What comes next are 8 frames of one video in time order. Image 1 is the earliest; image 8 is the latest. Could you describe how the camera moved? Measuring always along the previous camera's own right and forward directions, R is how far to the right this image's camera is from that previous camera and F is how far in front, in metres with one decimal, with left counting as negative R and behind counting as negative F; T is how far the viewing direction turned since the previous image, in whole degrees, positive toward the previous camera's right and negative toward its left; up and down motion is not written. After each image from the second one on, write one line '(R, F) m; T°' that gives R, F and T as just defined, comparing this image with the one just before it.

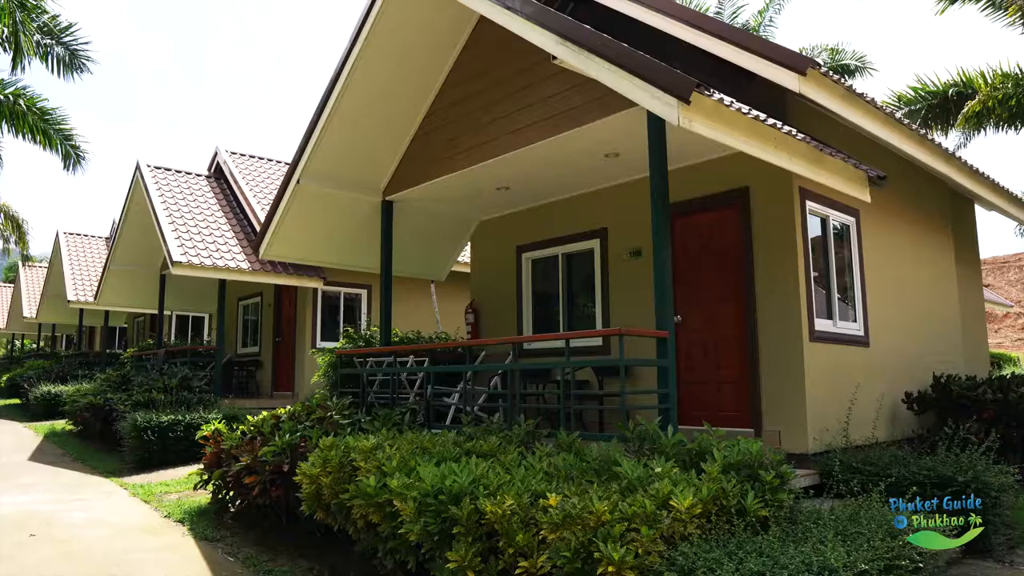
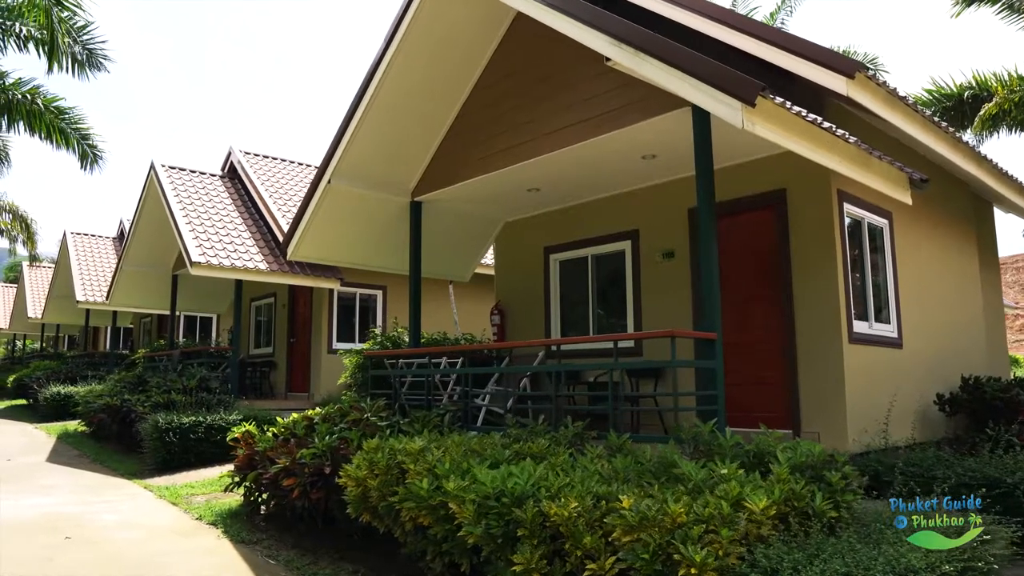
(-0.4, 0.0) m; +1°
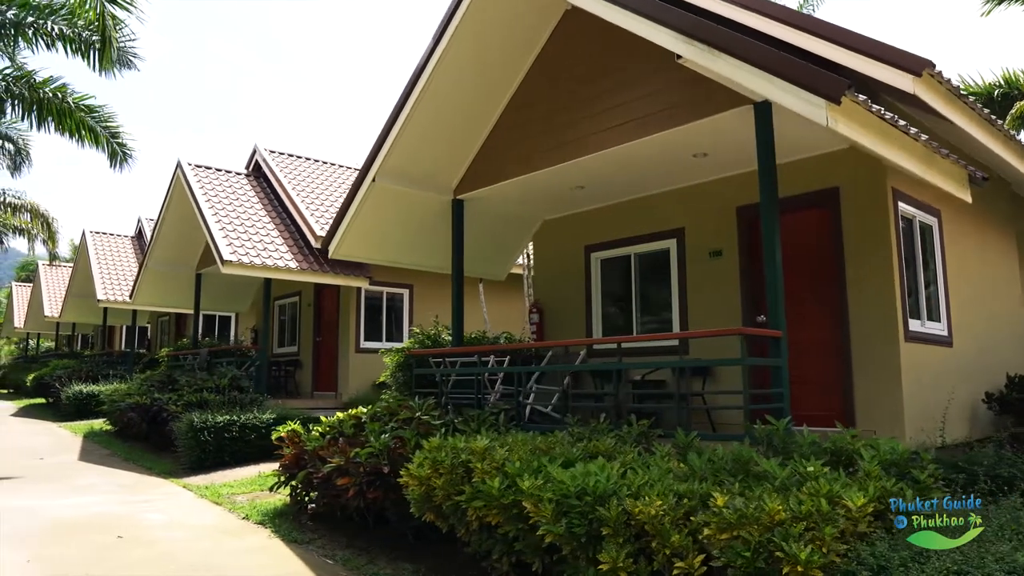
(-0.5, 0.0) m; 0°
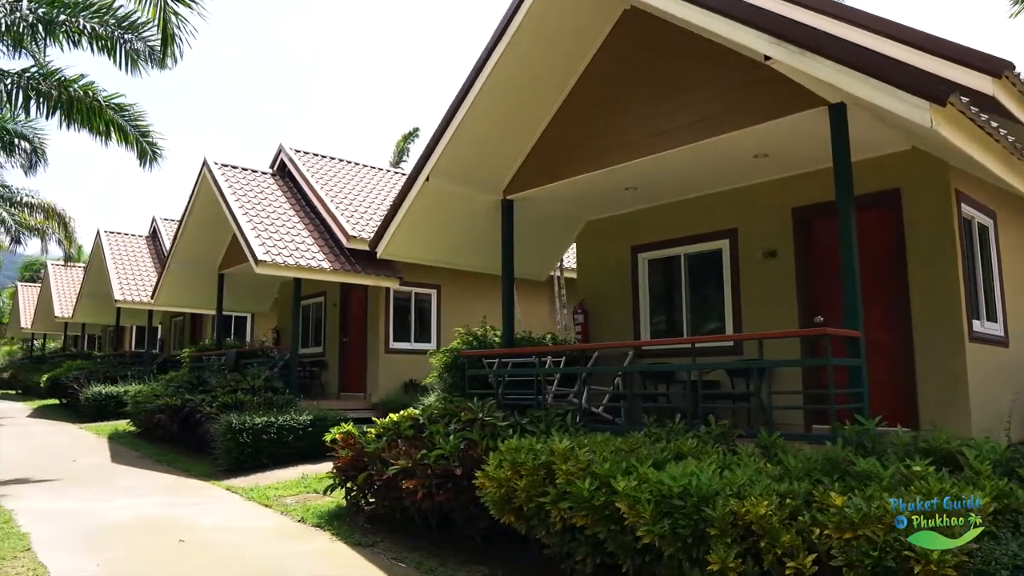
(-0.7, 0.0) m; +1°
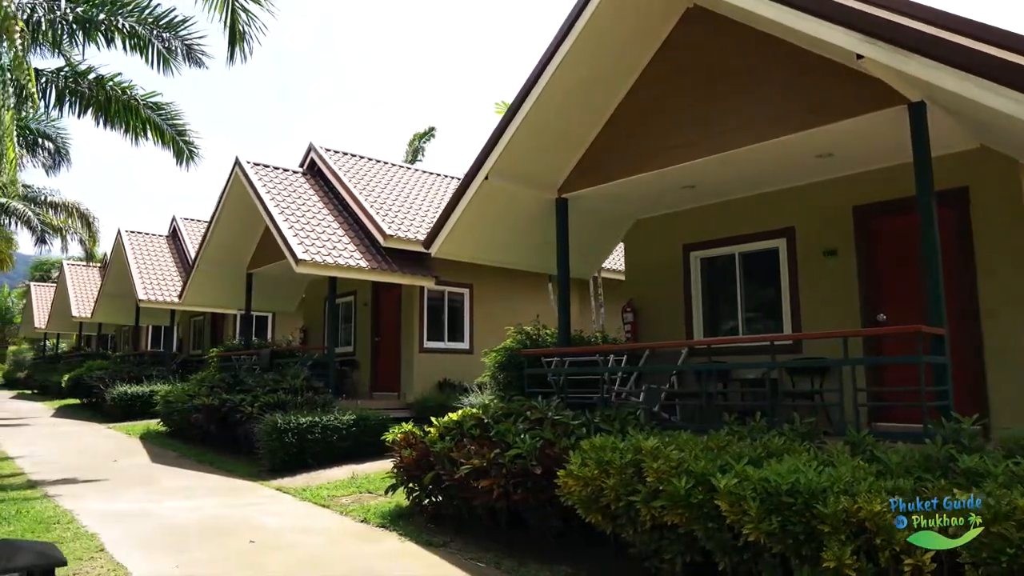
(-0.7, 0.0) m; +1°
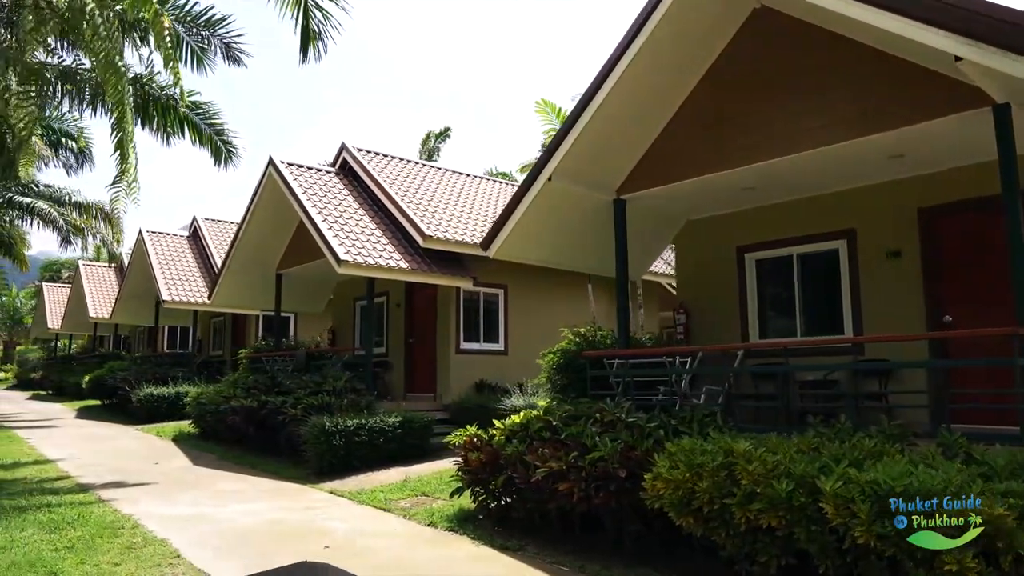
(-0.7, 0.0) m; +1°
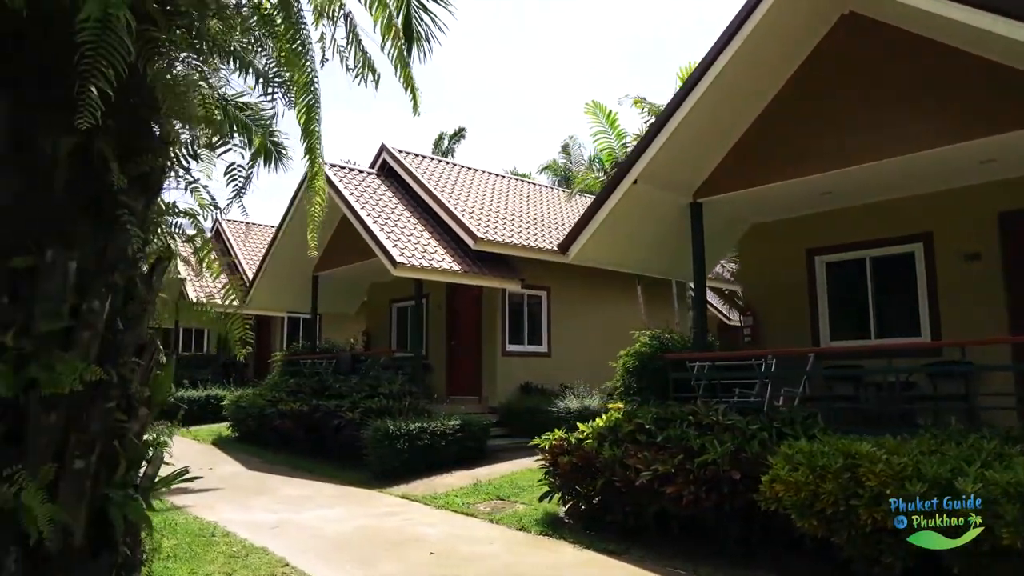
(-1.1, 0.0) m; +2°
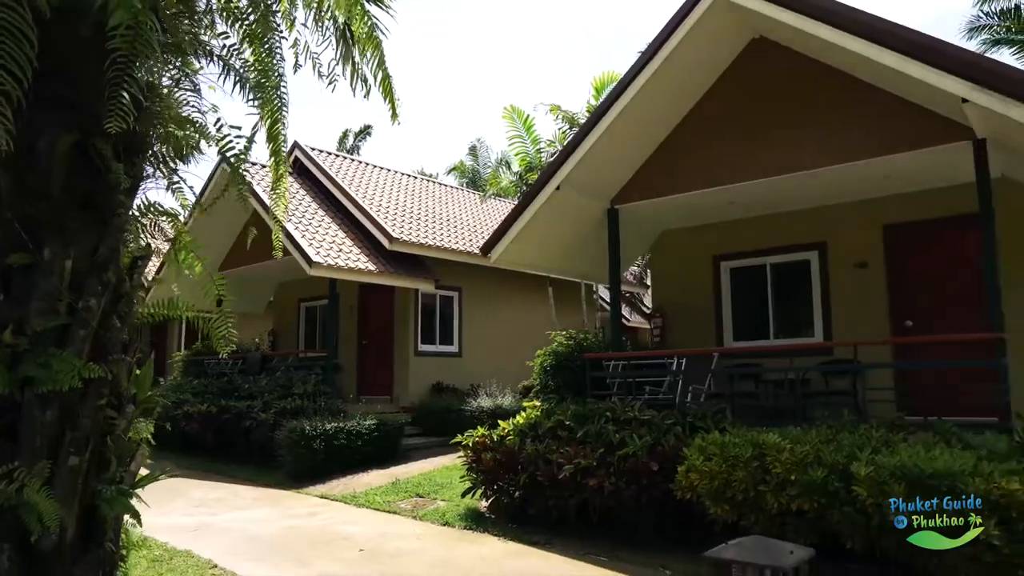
(-0.3, -0.2) m; +8°
